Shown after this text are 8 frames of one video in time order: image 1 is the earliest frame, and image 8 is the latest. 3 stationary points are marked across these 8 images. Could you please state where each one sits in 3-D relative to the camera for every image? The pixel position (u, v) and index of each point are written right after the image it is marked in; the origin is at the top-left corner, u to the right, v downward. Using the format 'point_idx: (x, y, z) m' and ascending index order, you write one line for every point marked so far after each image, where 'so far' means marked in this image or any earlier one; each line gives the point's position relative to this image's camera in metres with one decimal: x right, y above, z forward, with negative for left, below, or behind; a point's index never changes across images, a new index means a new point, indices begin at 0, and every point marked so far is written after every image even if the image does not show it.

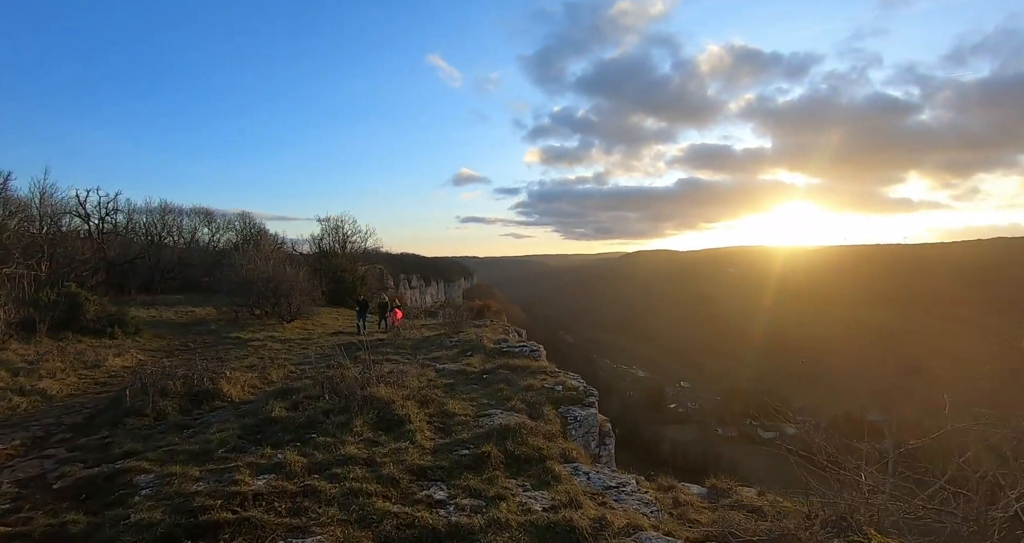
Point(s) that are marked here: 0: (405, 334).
0: (-2.7, -1.5, +12.6) m
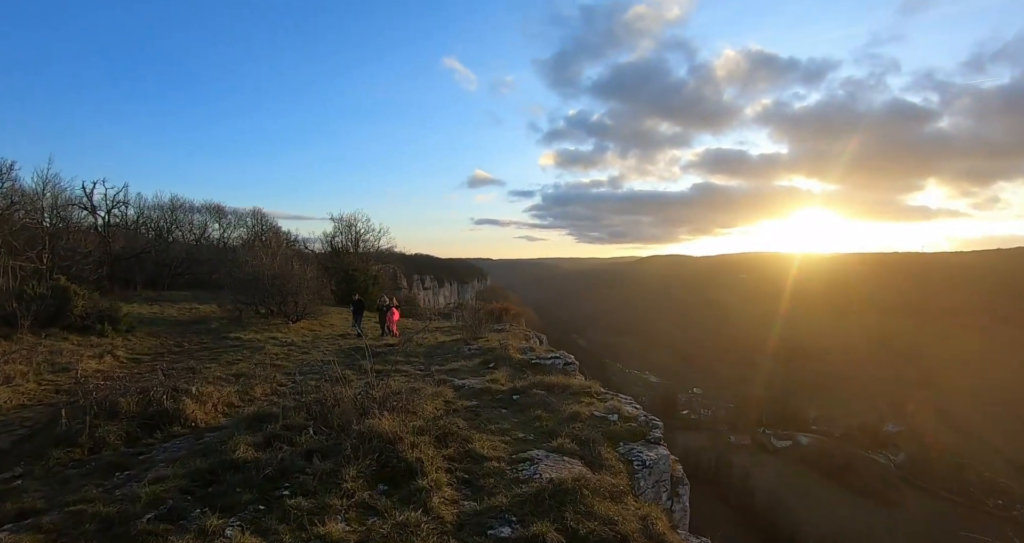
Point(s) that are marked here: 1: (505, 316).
0: (-2.2, -1.5, +11.4) m
1: (-0.3, -1.7, +19.9) m
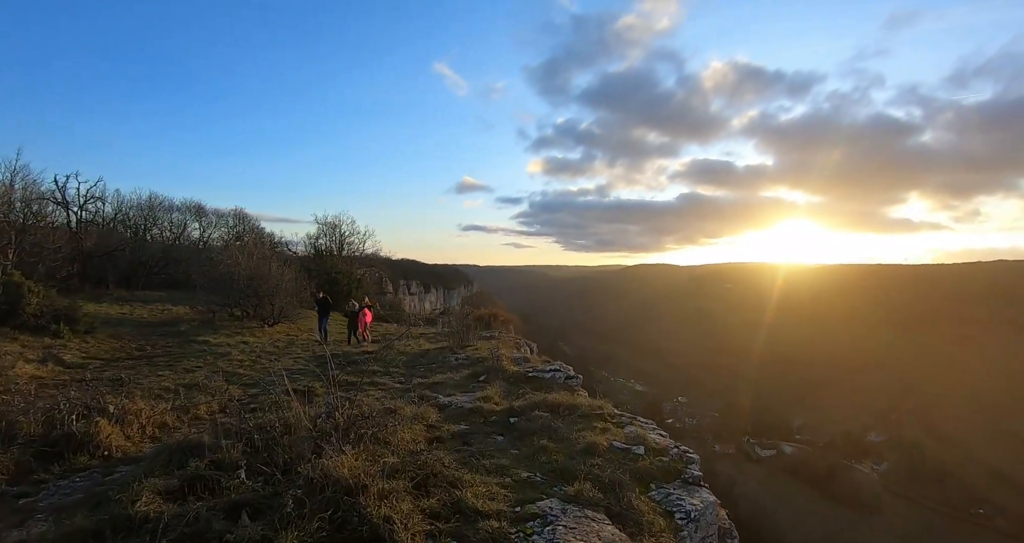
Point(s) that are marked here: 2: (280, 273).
0: (-2.3, -1.5, +10.5) m
1: (-0.7, -1.8, +19.0) m
2: (-8.4, 0.0, +19.2) m
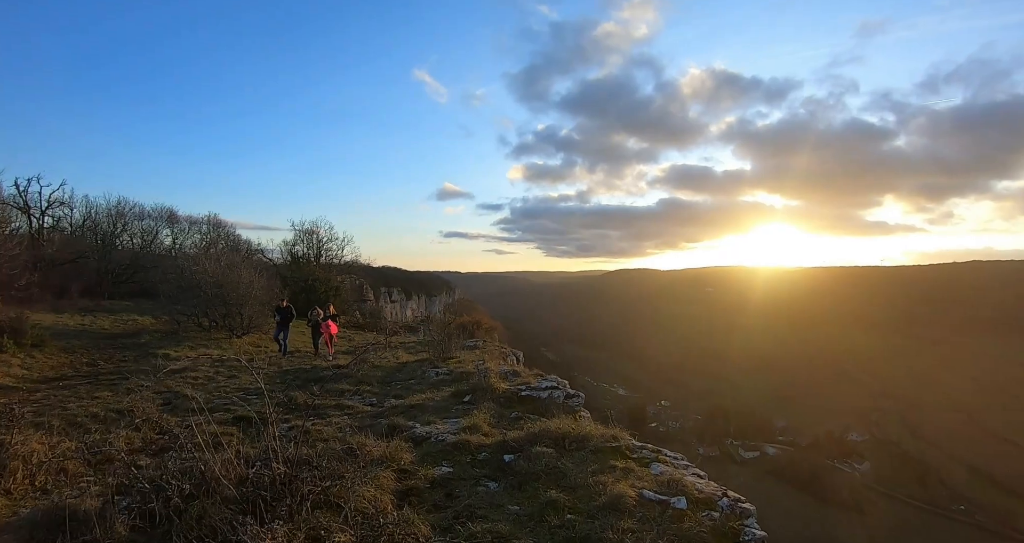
0: (-2.6, -1.6, +9.6) m
1: (-1.2, -2.0, +18.1) m
2: (-9.0, -0.2, +18.1) m
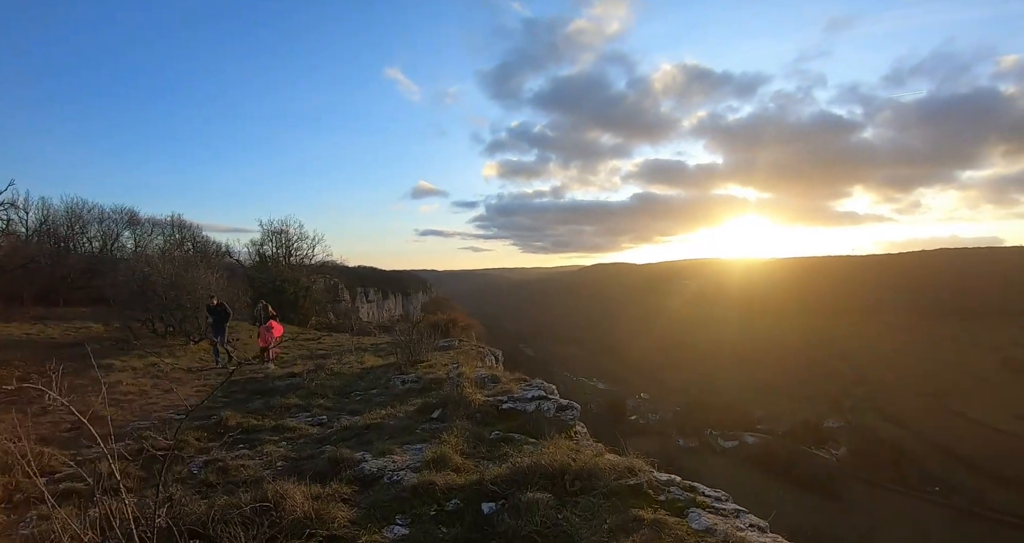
0: (-2.9, -1.5, +8.5) m
1: (-1.9, -1.9, +17.1) m
2: (-9.7, -0.3, +16.8) m
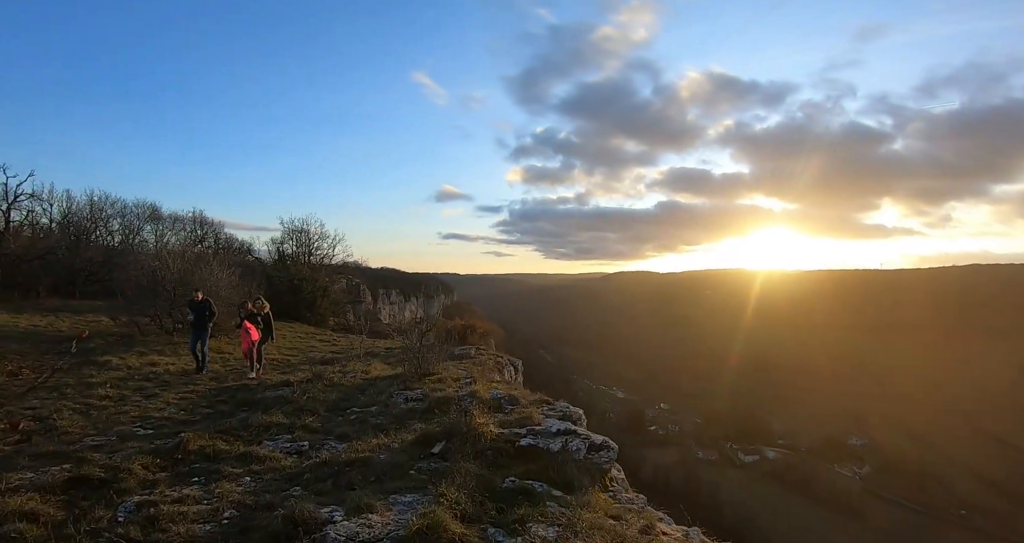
0: (-2.6, -1.5, +7.8) m
1: (-1.3, -1.9, +16.3) m
2: (-9.0, -0.1, +16.3) m
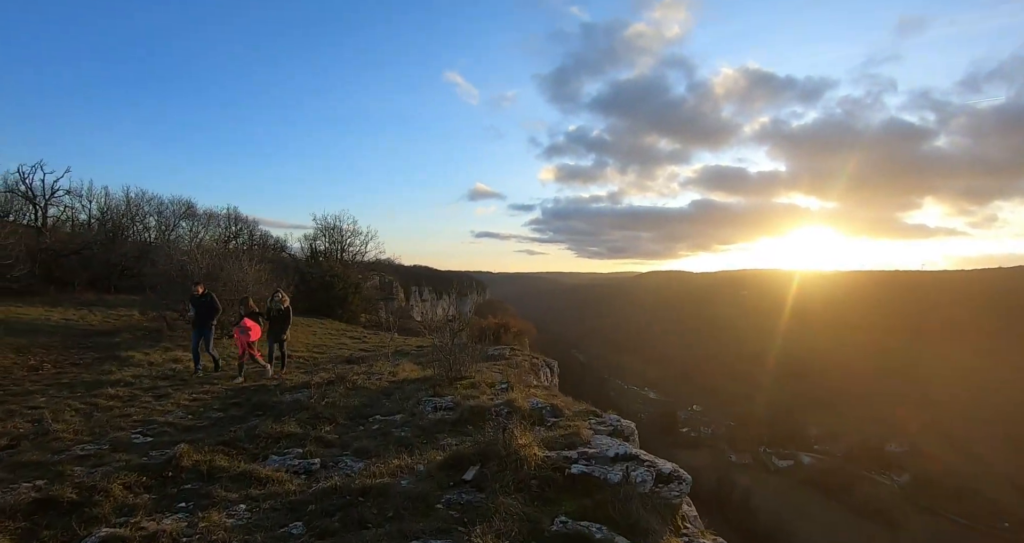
0: (-2.1, -1.4, +7.2) m
1: (-0.3, -1.8, +15.7) m
2: (-8.0, 0.0, +16.2) m
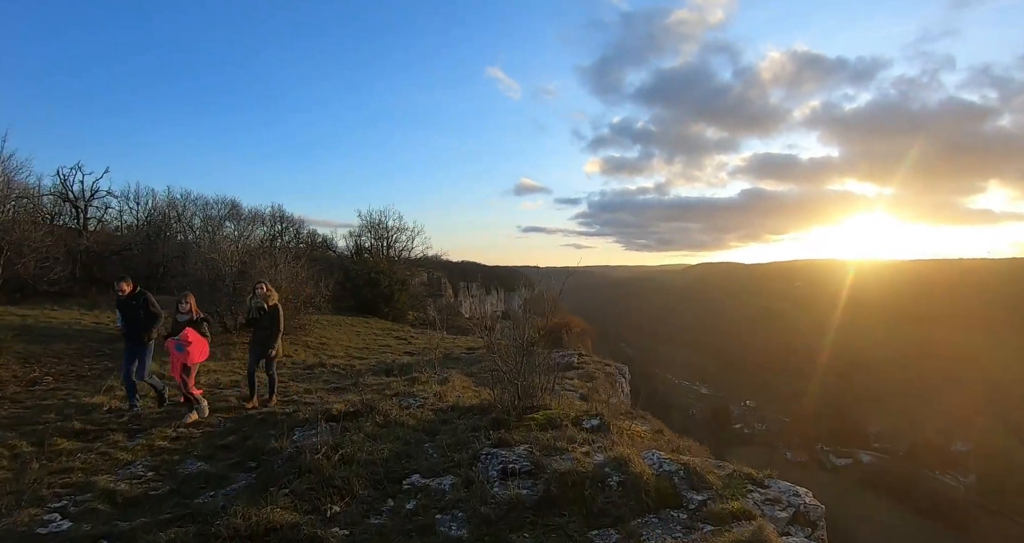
0: (-1.2, -1.3, +5.7) m
1: (+1.3, -1.6, +14.0) m
2: (-6.3, +0.1, +15.1) m
